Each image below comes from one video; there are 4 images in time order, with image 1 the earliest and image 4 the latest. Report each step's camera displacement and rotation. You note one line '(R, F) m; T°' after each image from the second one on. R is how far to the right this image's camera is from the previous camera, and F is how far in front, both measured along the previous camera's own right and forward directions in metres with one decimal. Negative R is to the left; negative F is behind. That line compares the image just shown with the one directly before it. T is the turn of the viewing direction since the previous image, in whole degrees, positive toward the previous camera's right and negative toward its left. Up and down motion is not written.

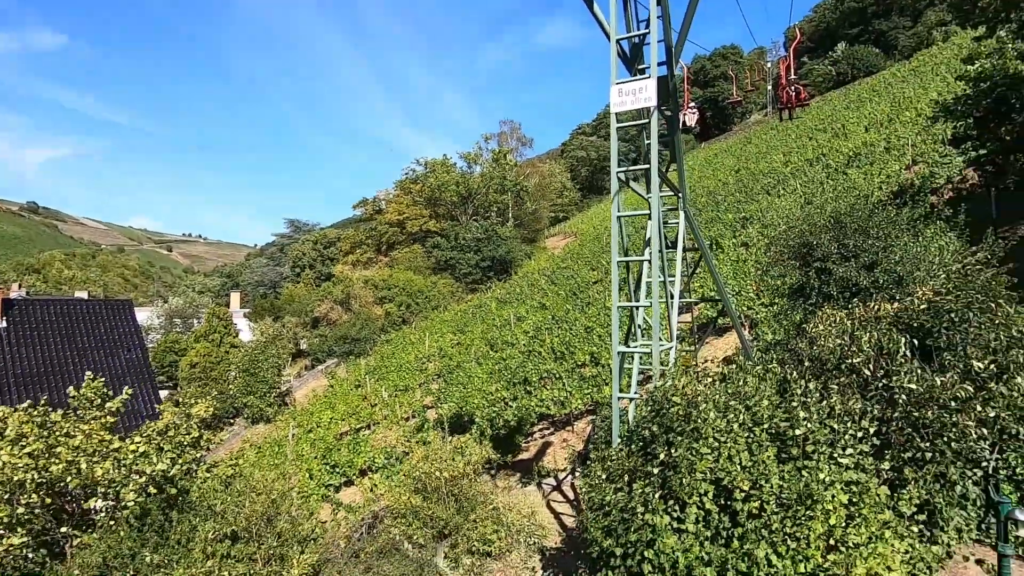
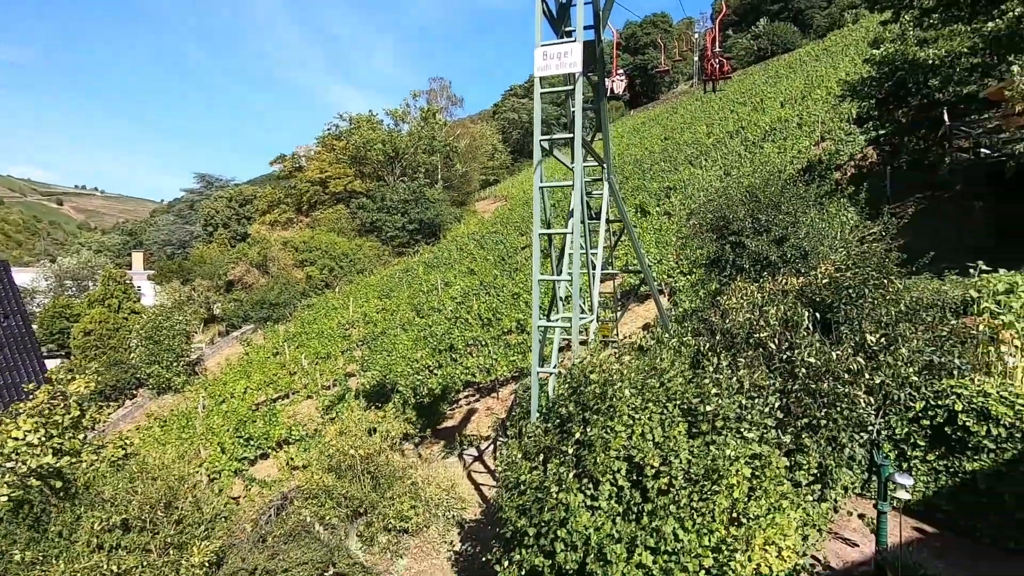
(+0.1, +0.2) m; +8°
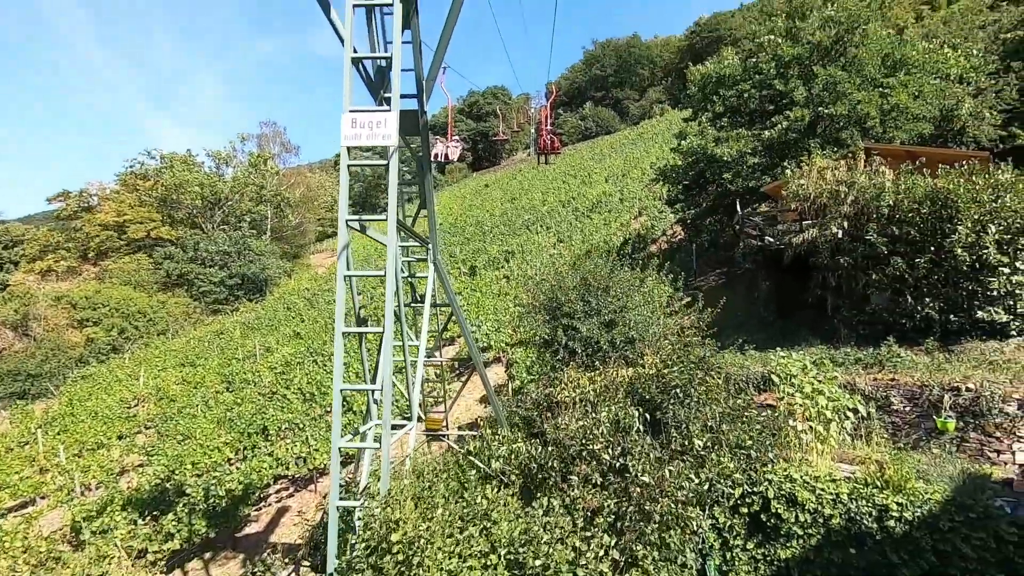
(+0.3, +0.6) m; +17°
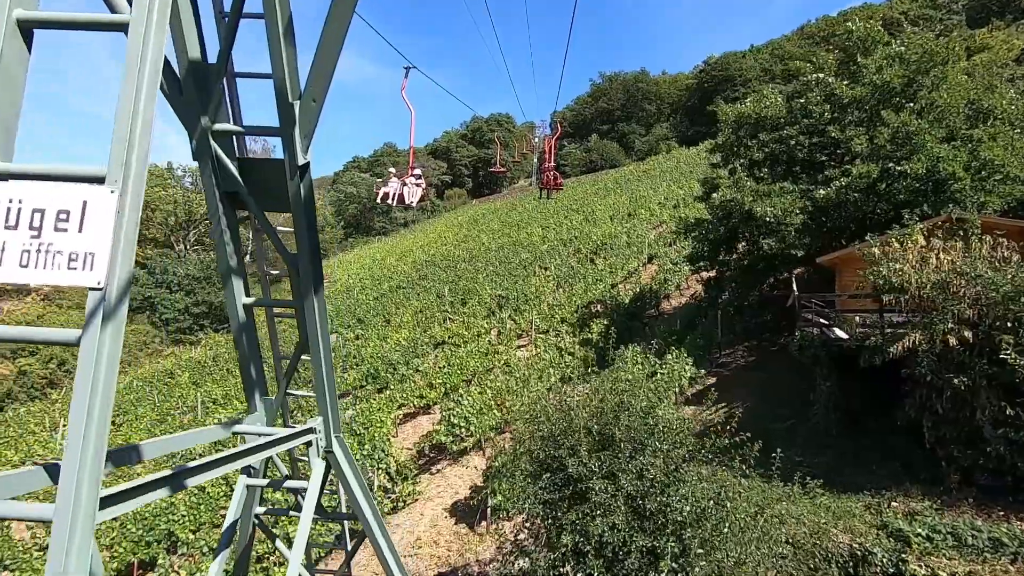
(+0.1, +2.2) m; 0°
